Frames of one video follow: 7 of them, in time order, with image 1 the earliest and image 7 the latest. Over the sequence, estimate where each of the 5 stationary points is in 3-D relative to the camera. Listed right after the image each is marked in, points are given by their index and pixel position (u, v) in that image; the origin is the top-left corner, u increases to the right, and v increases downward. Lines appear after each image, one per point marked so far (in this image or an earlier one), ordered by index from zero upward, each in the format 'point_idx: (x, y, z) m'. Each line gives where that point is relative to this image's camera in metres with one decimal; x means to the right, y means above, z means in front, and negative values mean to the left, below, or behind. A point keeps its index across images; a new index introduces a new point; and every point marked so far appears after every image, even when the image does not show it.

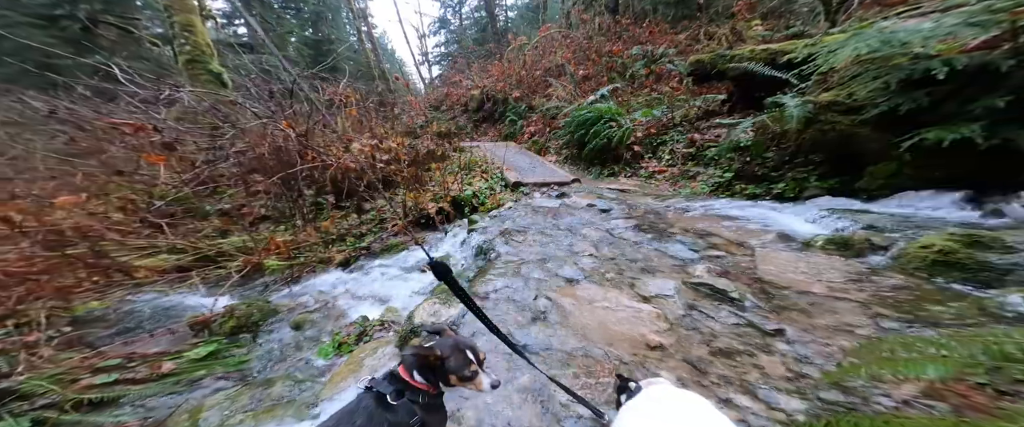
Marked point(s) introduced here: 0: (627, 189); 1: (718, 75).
0: (+1.9, +0.4, +5.0) m
1: (+3.9, +2.6, +5.5) m
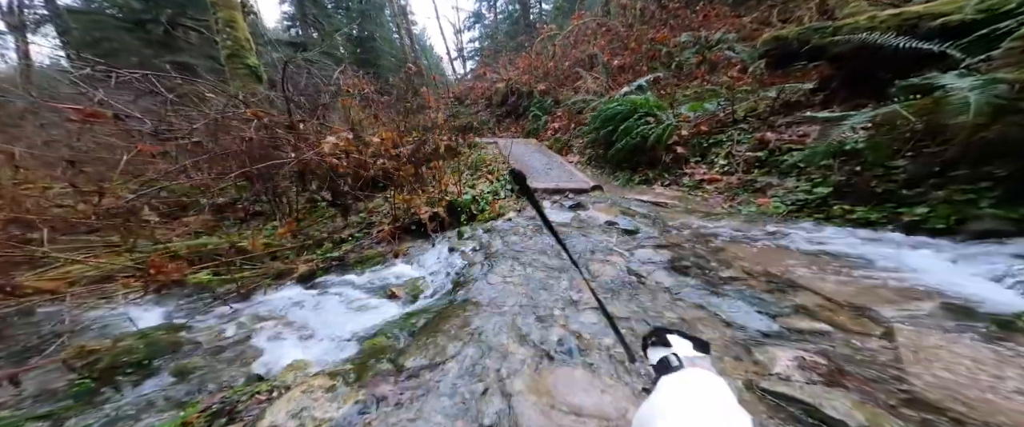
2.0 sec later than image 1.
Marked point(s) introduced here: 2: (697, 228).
0: (+2.0, +0.2, +3.9) m
1: (+4.1, +2.3, +4.1) m
2: (+1.9, -0.2, +3.1) m
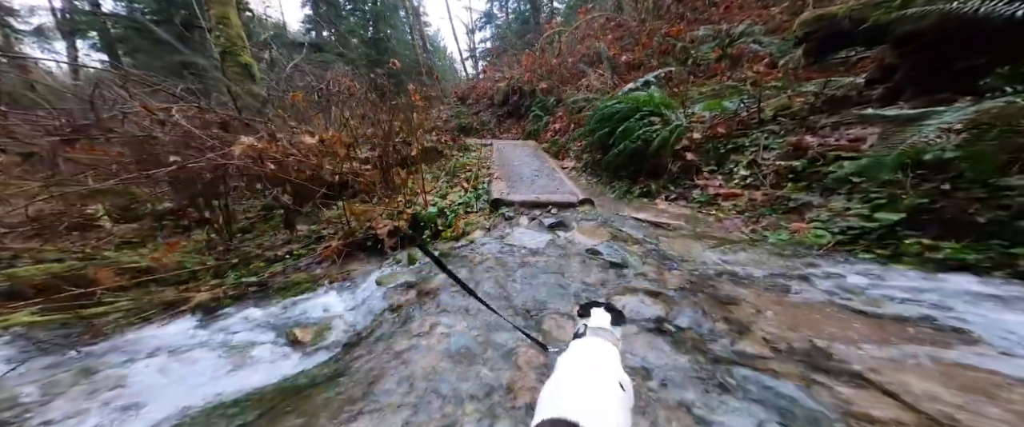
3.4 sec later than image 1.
0: (+1.6, -0.1, +3.0) m
1: (+3.8, +2.0, +3.2) m
2: (+1.5, -0.4, +2.3) m
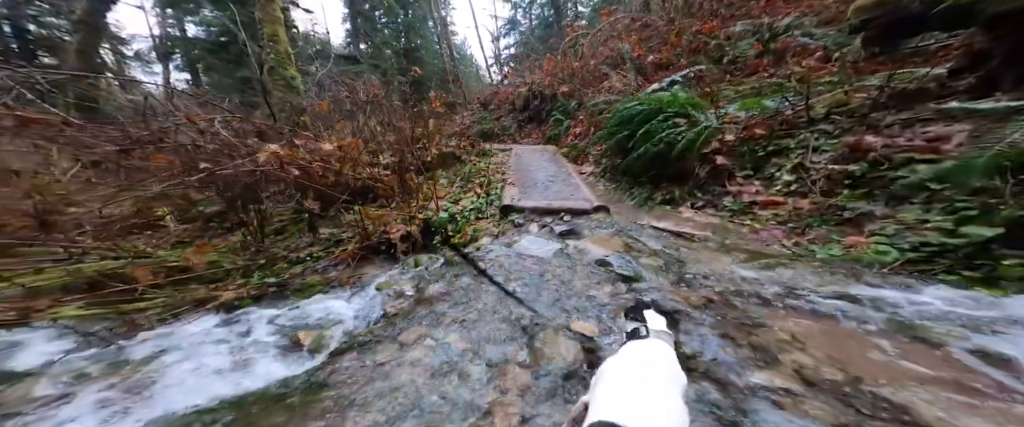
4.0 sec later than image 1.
0: (+1.7, -0.2, +2.7) m
1: (+3.9, +1.8, +2.7) m
2: (+1.5, -0.5, +2.0) m
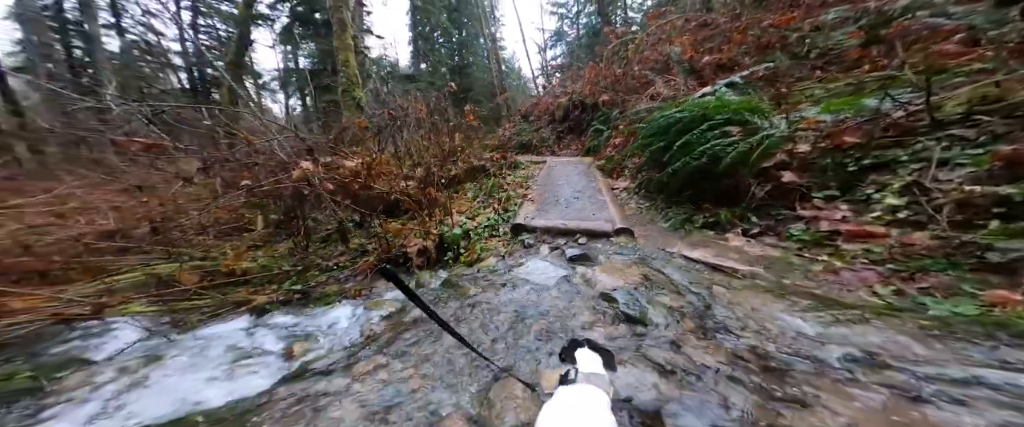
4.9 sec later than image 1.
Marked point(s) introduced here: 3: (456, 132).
0: (+1.7, -0.4, +2.1) m
1: (+3.9, +1.6, +1.8) m
2: (+1.3, -0.6, +1.5) m
3: (-1.0, +1.5, +5.4) m
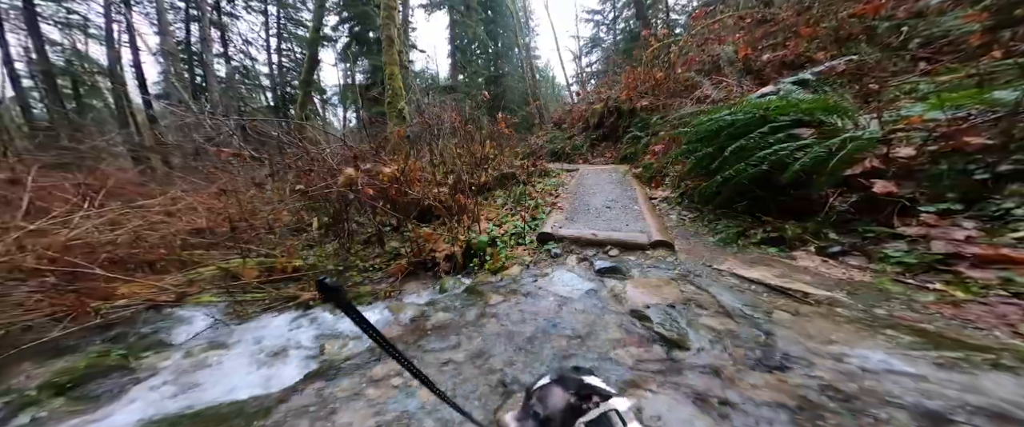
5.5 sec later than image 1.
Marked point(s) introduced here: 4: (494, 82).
0: (+1.8, -0.5, +1.8) m
1: (+4.0, +1.4, +1.2) m
2: (+1.4, -0.7, +1.2) m
3: (-0.4, +1.4, +5.4) m
4: (-0.7, +5.8, +13.0) m
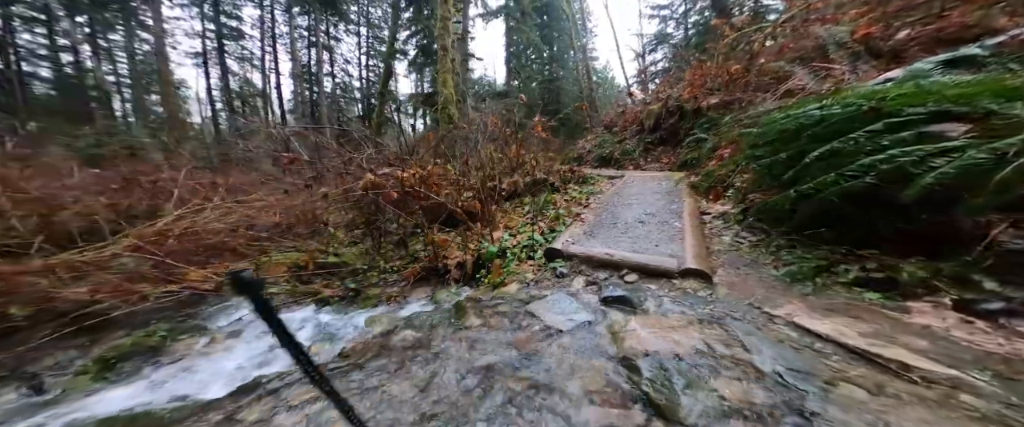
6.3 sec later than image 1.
0: (+1.6, -0.6, +1.2) m
1: (+3.8, +1.2, +0.1) m
2: (+1.1, -0.8, +0.7) m
3: (+0.4, +1.2, +5.2) m
4: (+1.9, +5.5, +12.7) m
